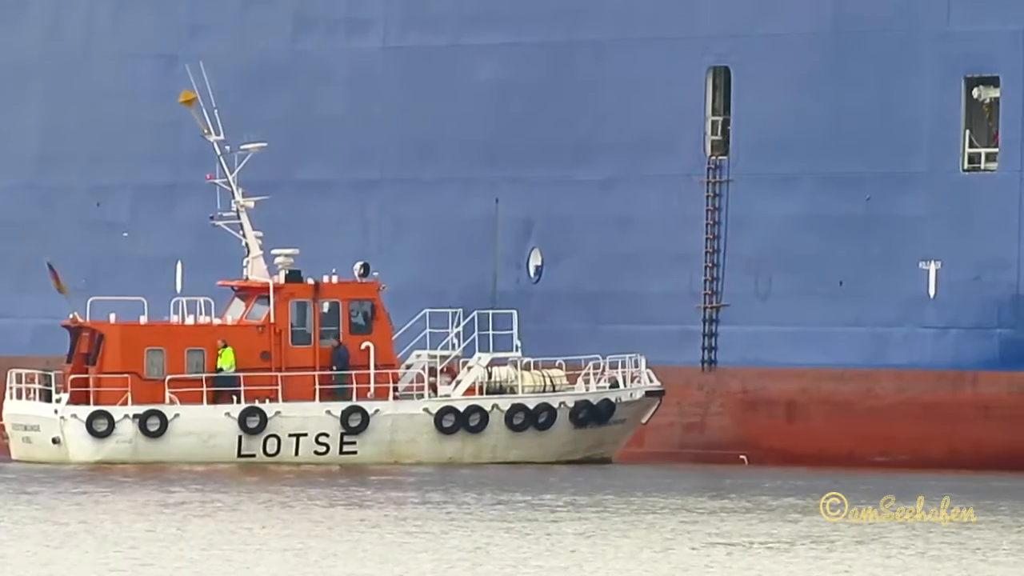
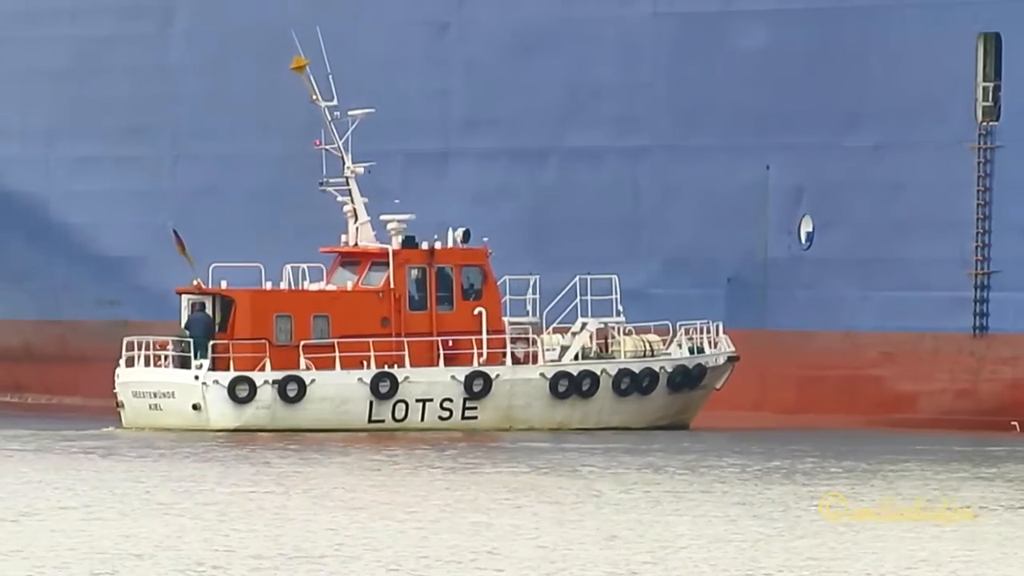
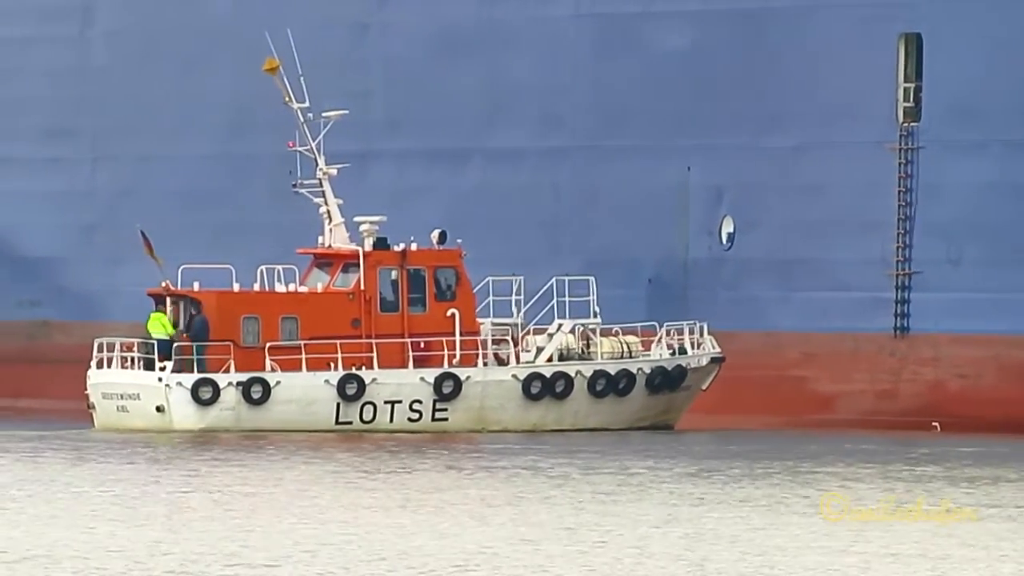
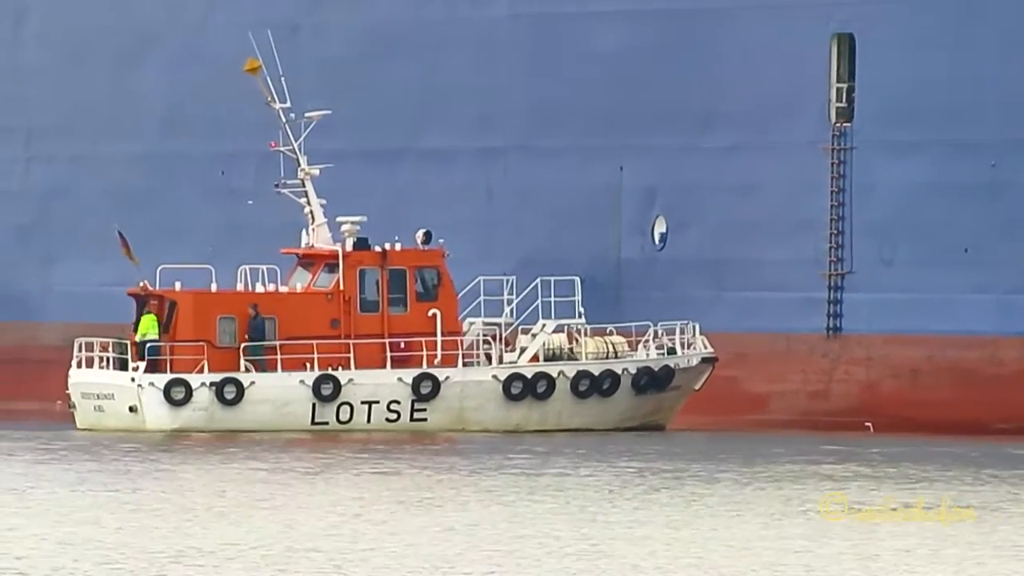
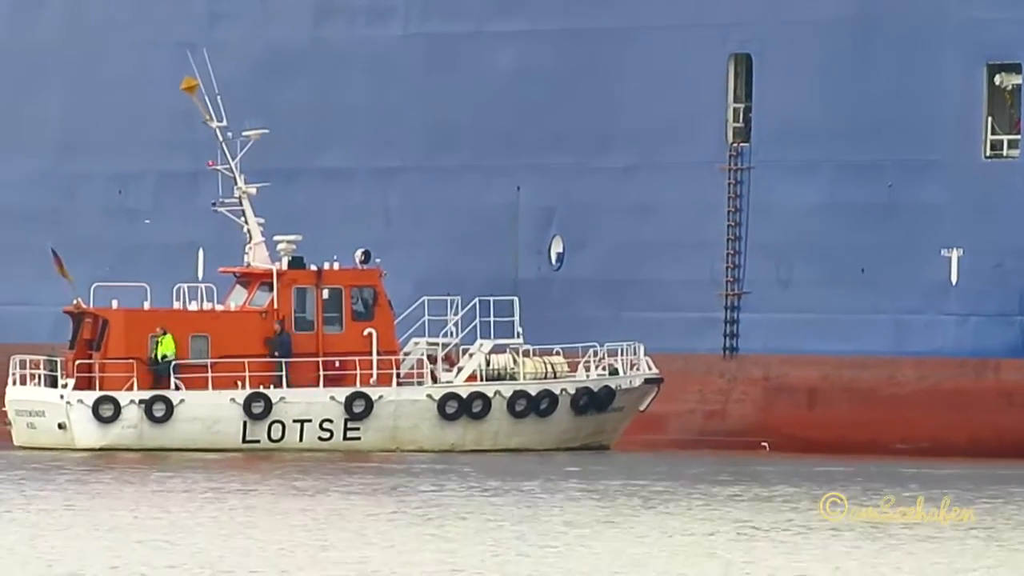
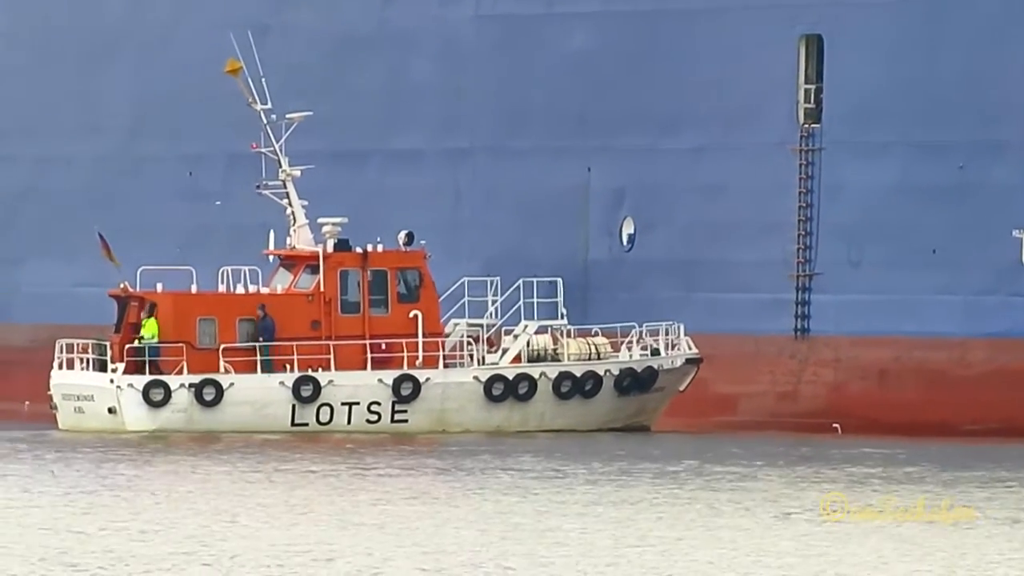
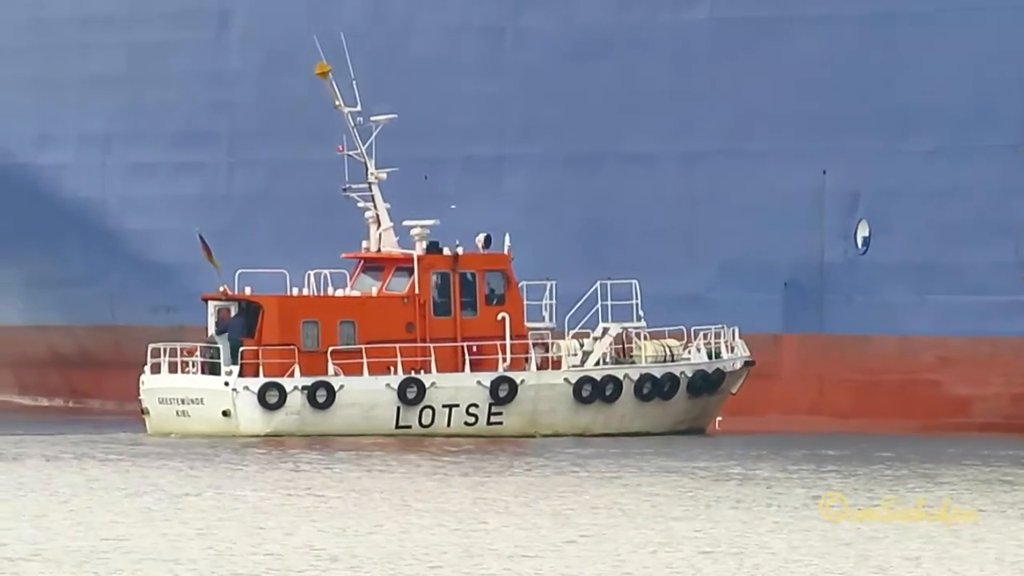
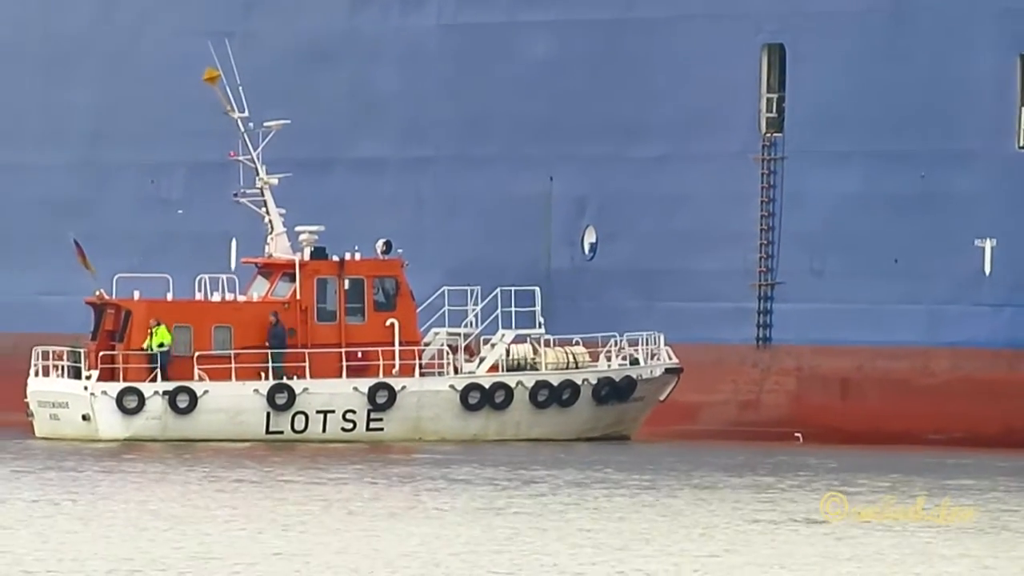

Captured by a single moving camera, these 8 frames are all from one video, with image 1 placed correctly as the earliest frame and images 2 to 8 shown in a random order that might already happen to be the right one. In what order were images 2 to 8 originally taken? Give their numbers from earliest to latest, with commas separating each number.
5, 8, 6, 4, 3, 2, 7
